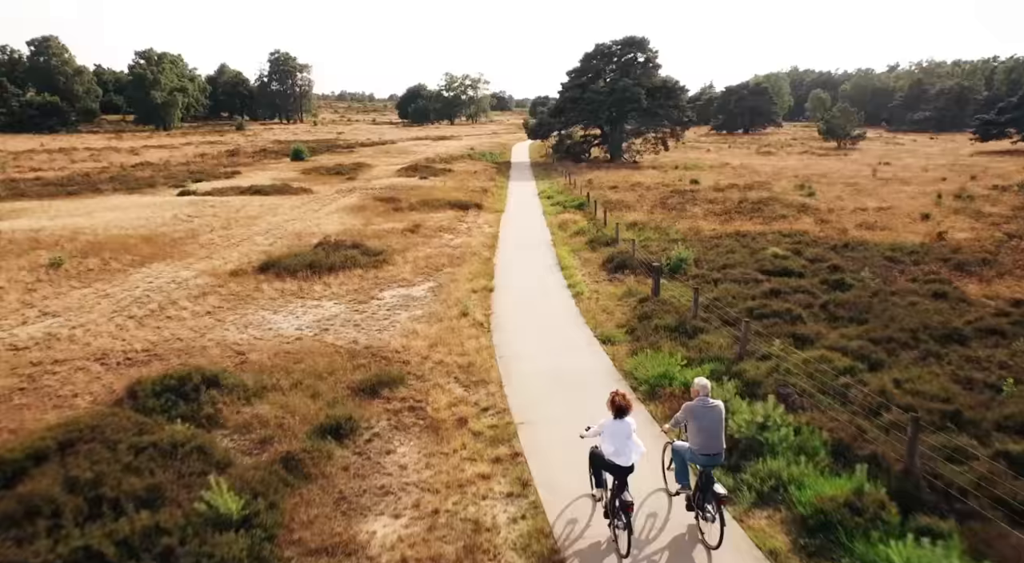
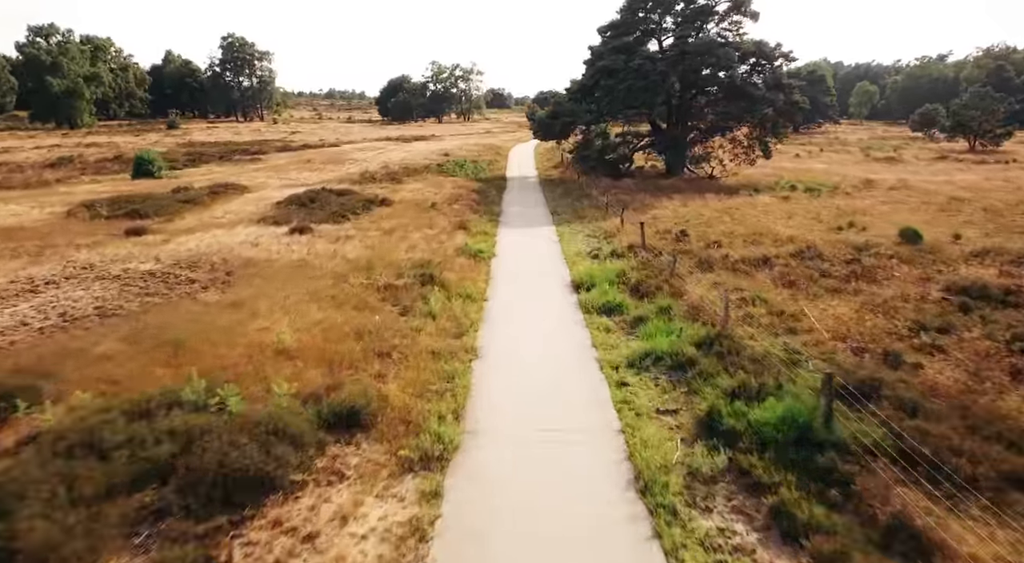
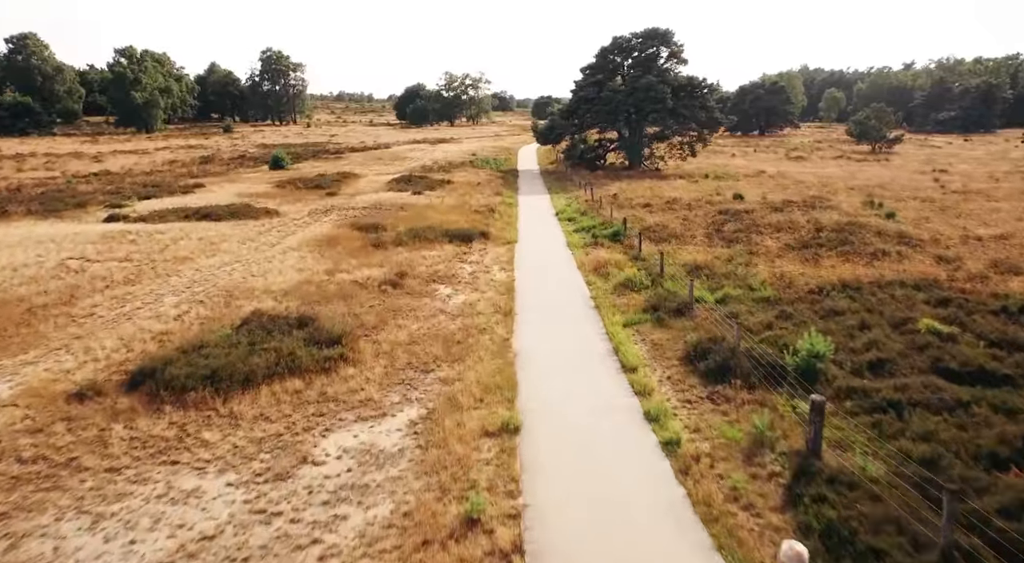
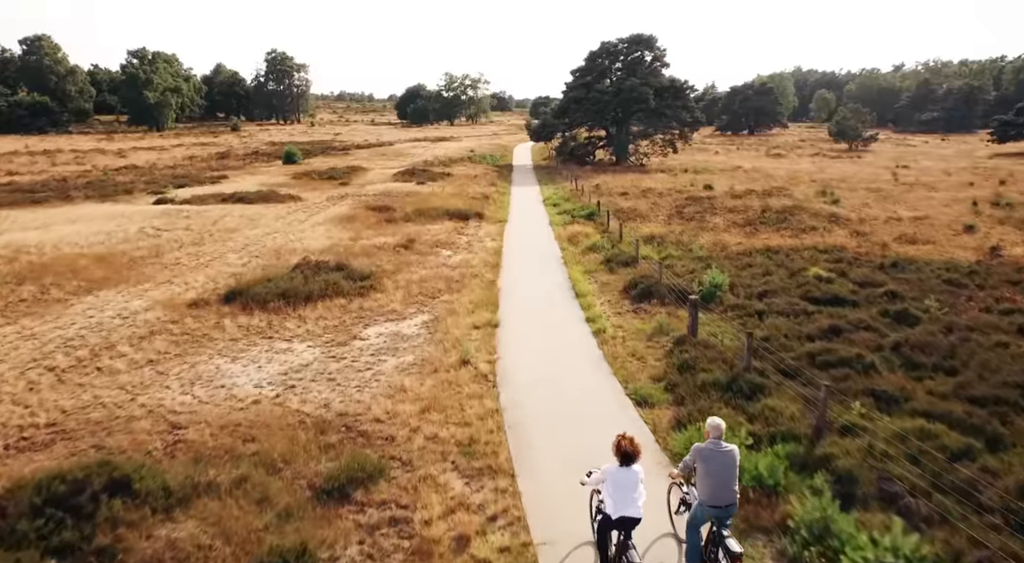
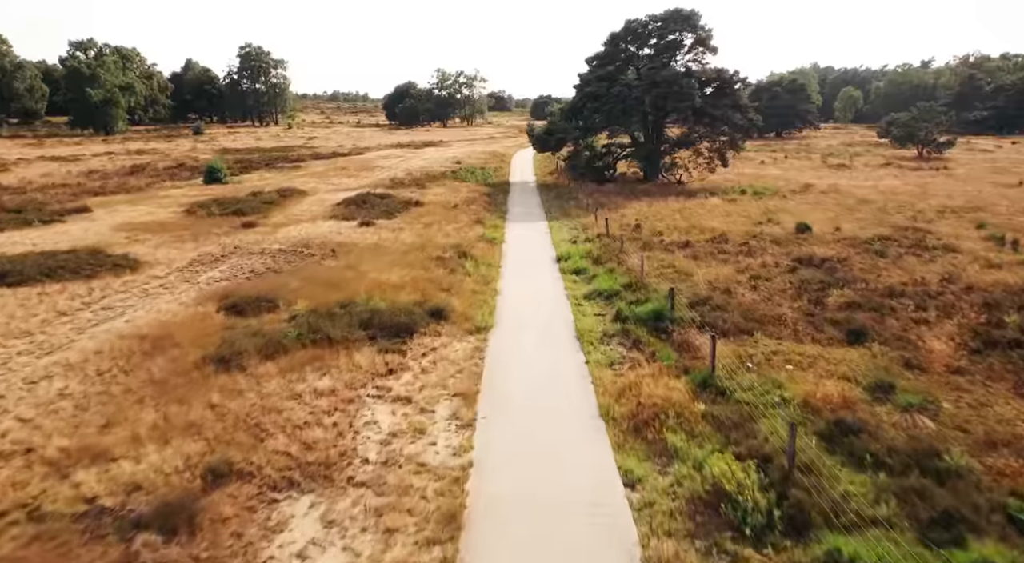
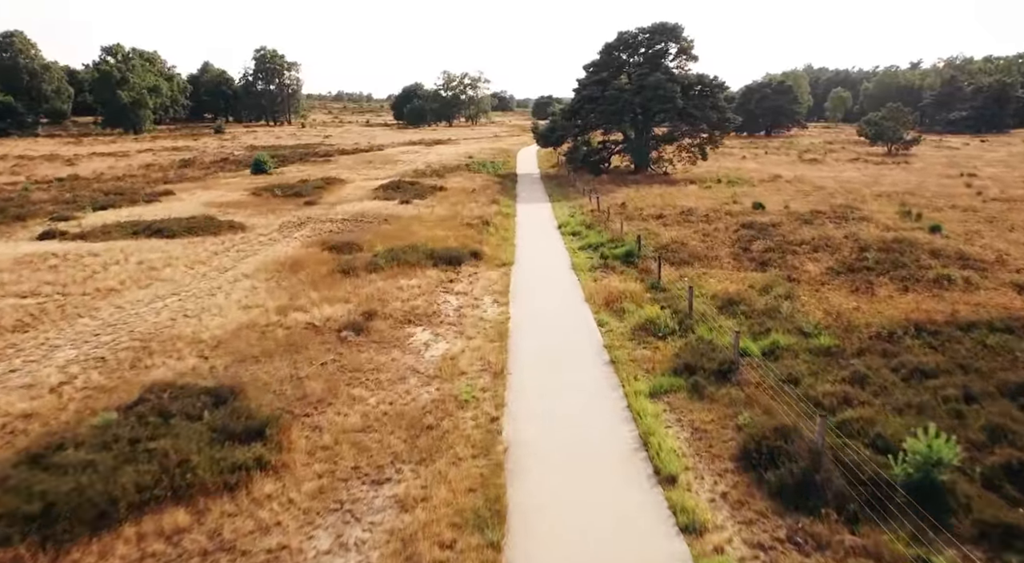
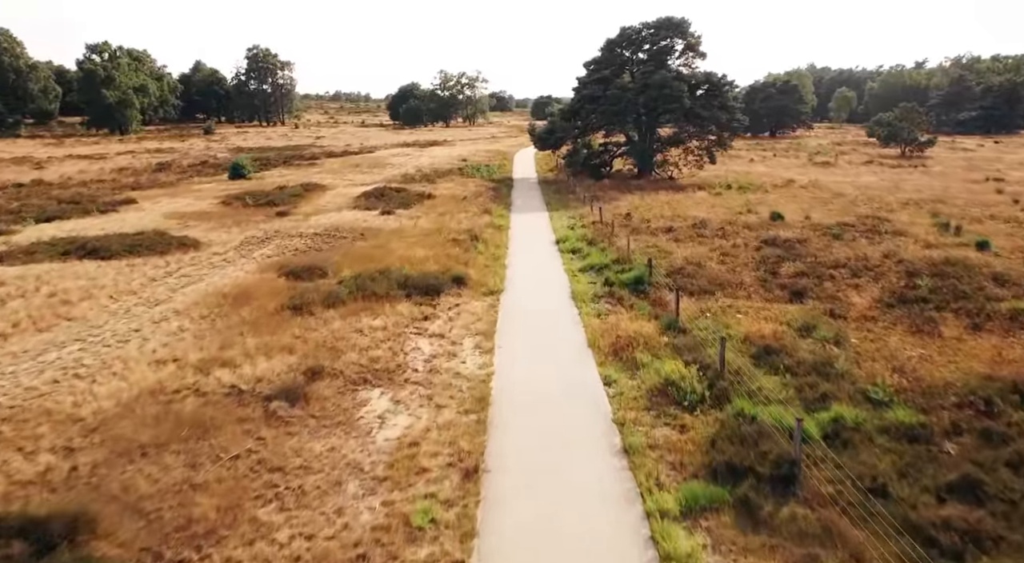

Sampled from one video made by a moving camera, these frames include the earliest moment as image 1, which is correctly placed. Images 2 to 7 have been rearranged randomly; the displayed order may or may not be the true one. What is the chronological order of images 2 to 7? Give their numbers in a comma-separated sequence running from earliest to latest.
4, 3, 6, 7, 5, 2
